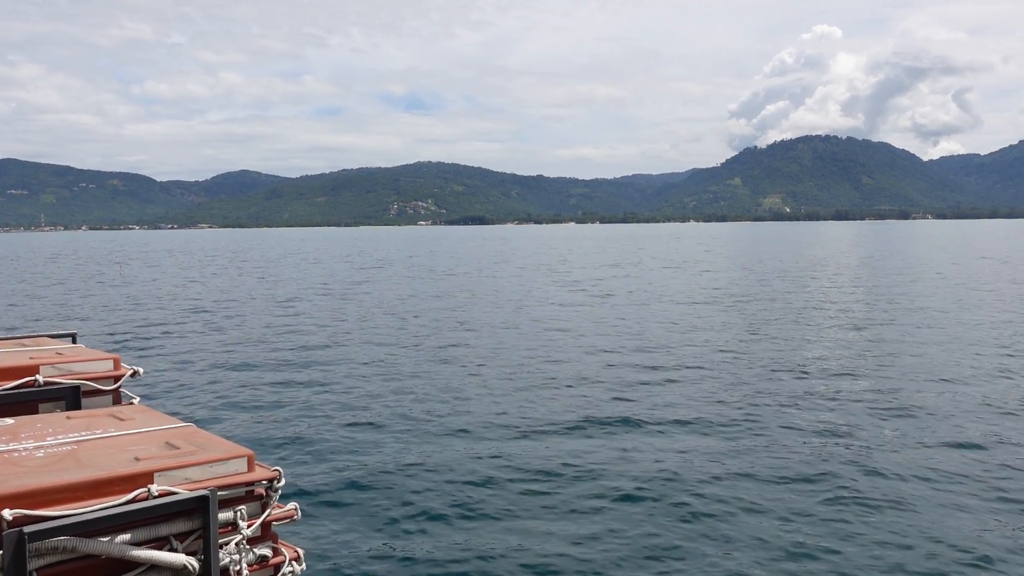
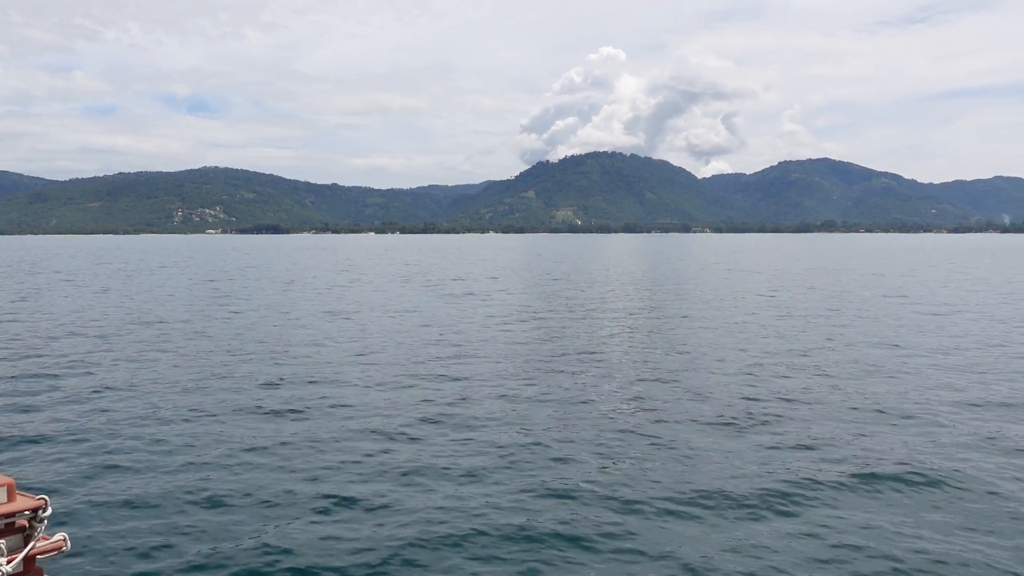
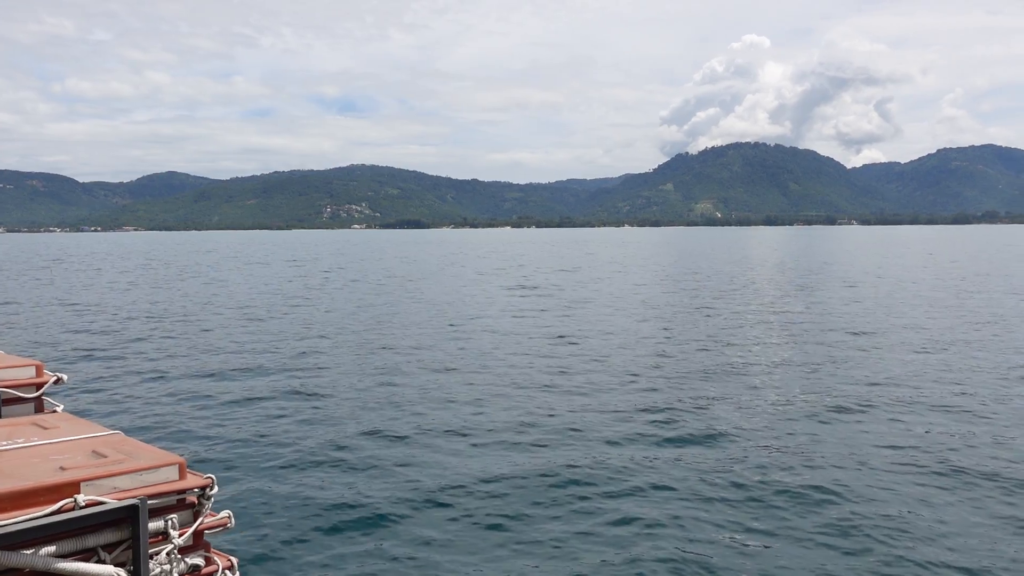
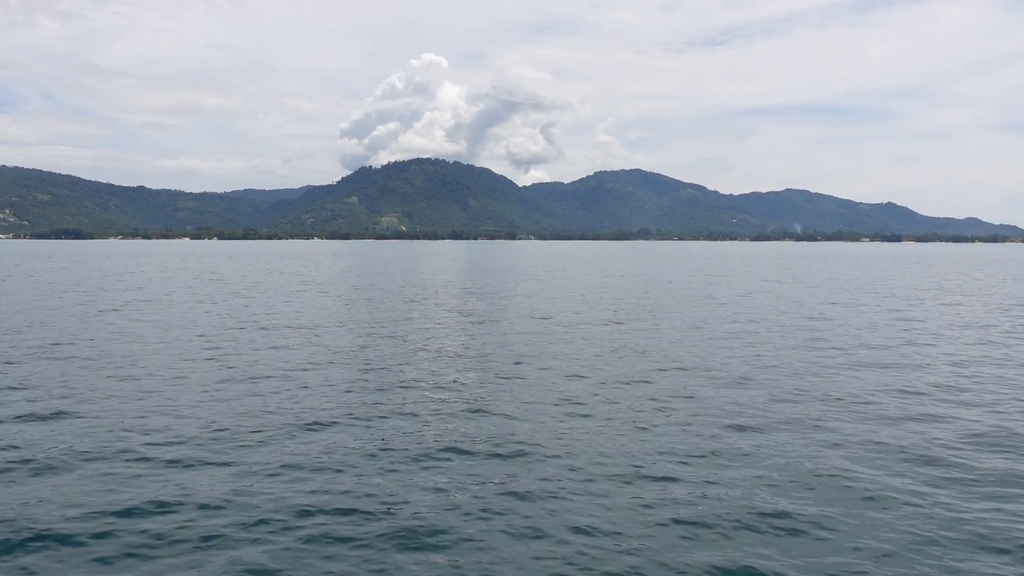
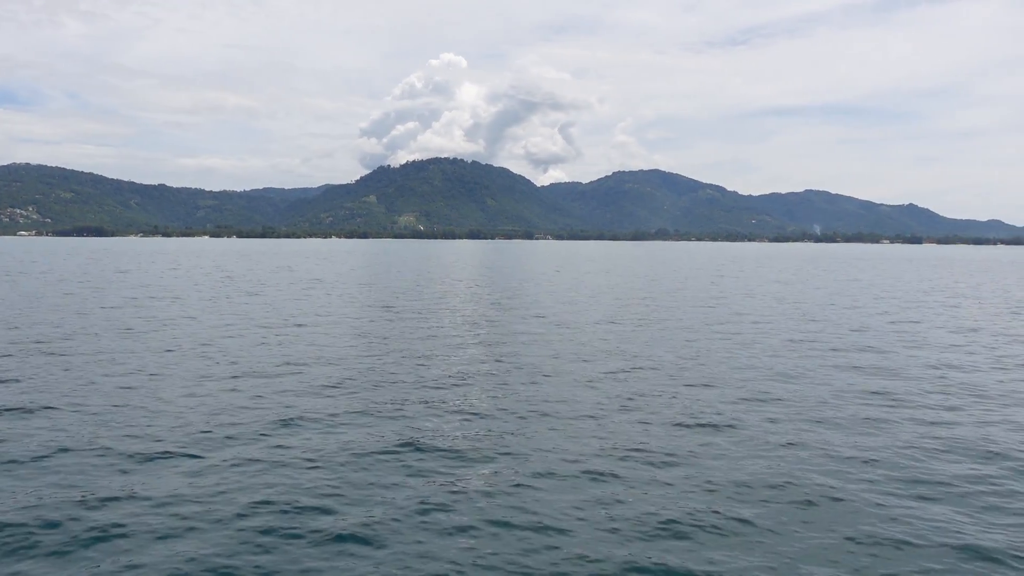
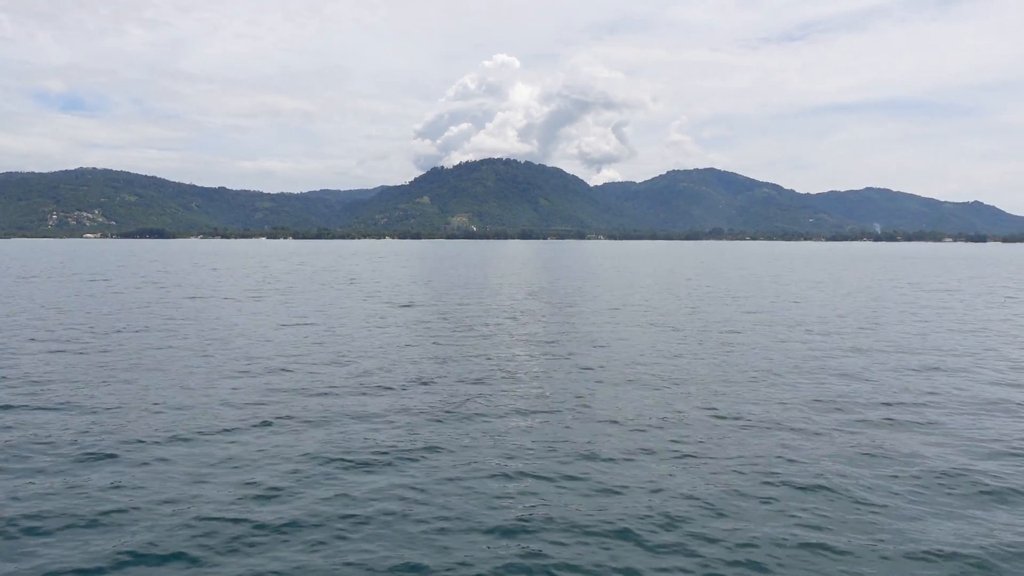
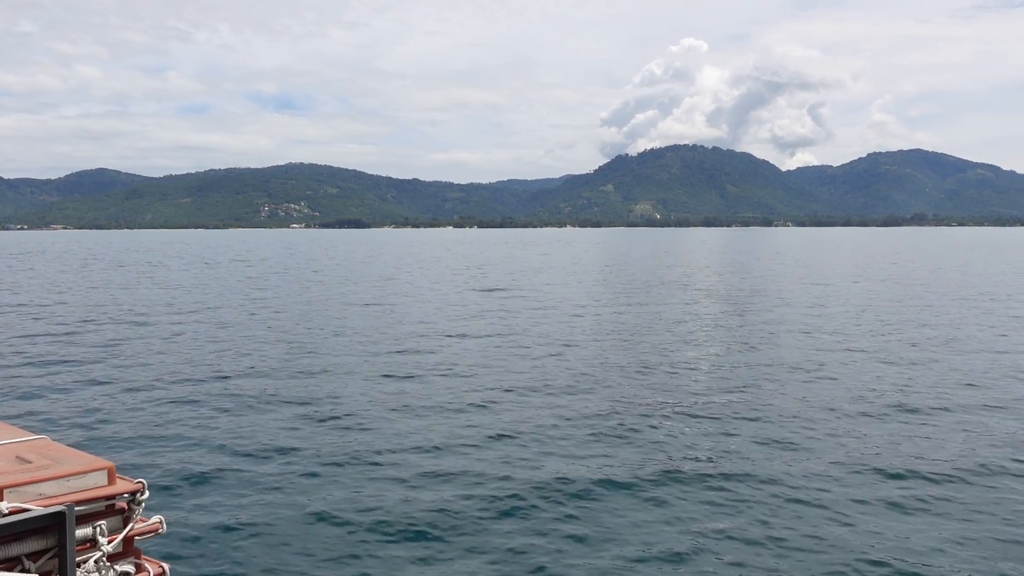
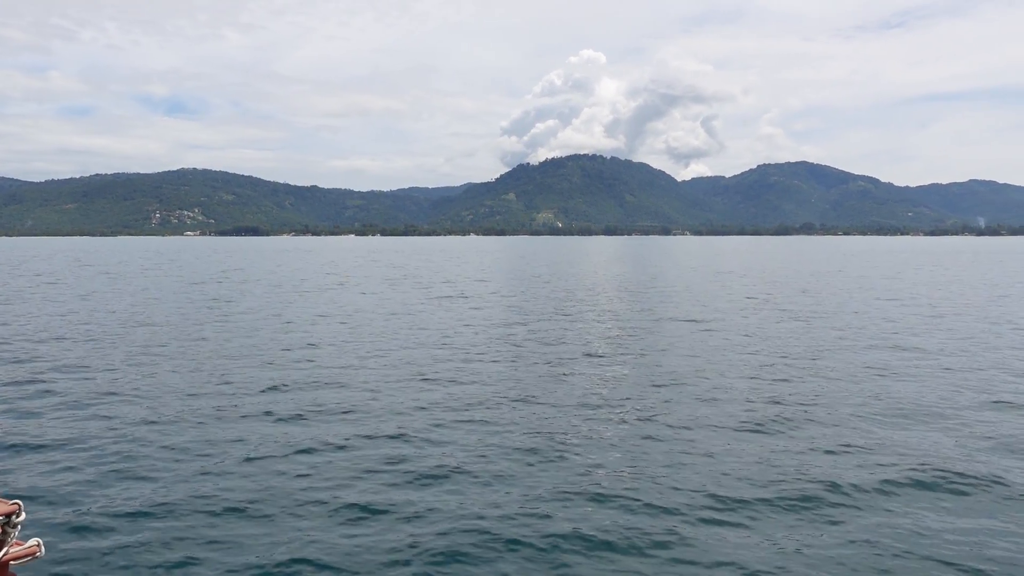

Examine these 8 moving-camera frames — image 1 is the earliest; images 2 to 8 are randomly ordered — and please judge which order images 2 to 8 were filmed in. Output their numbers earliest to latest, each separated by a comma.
3, 7, 2, 8, 6, 5, 4
